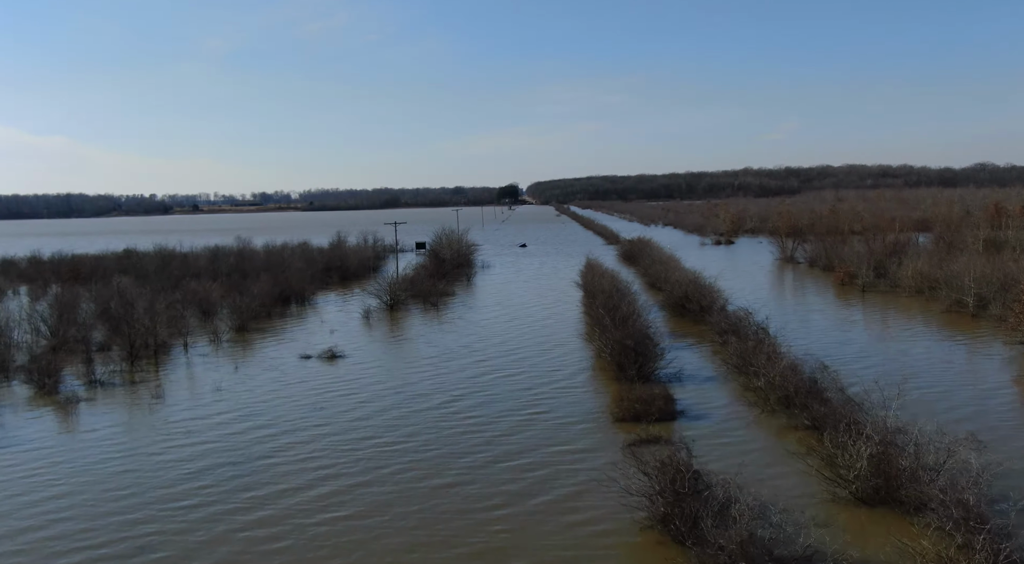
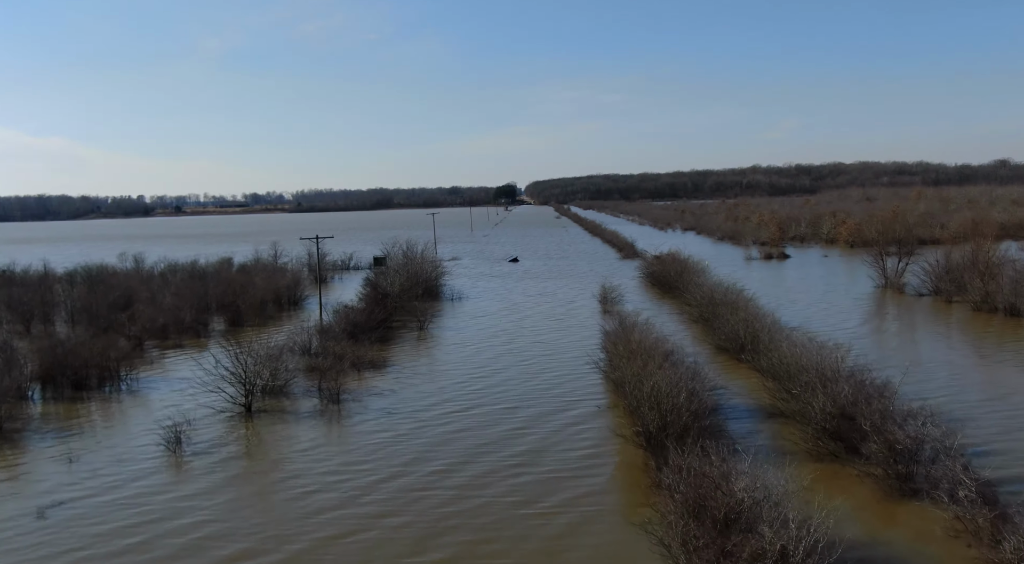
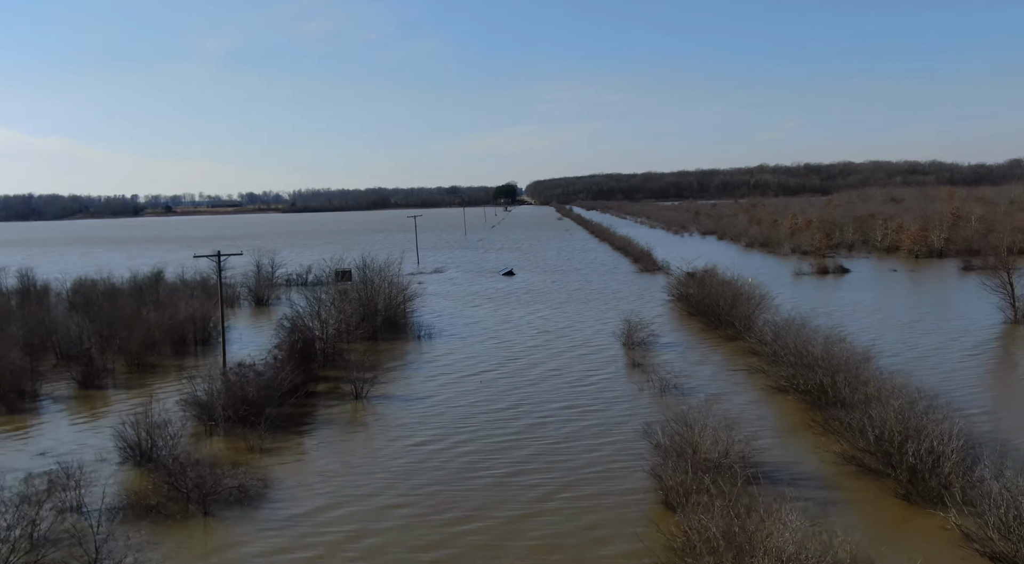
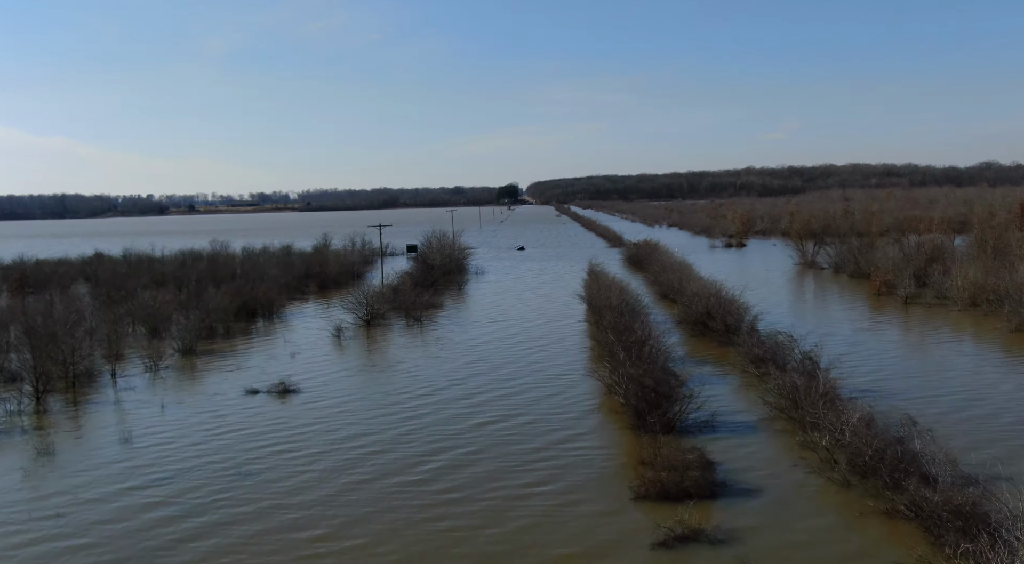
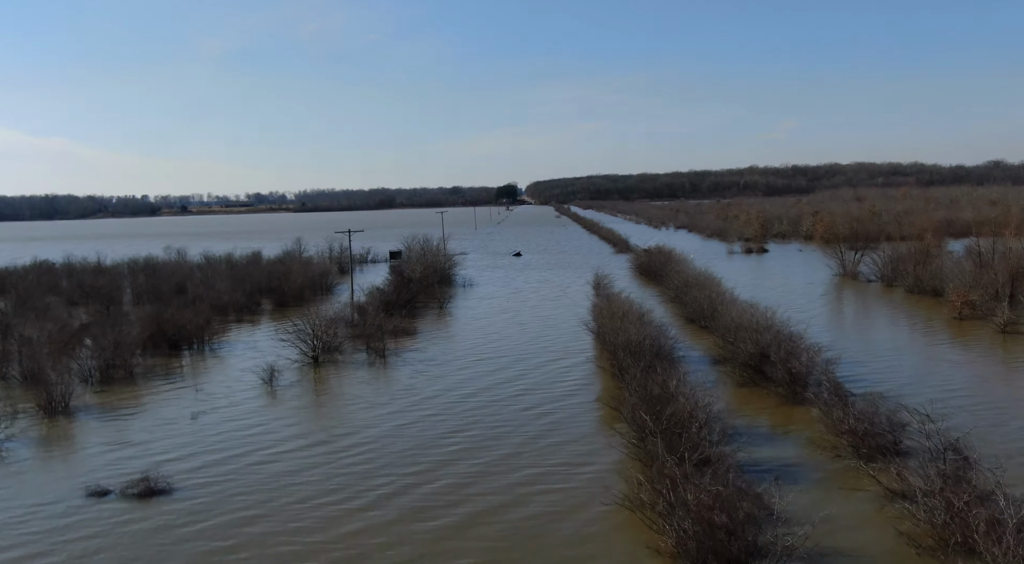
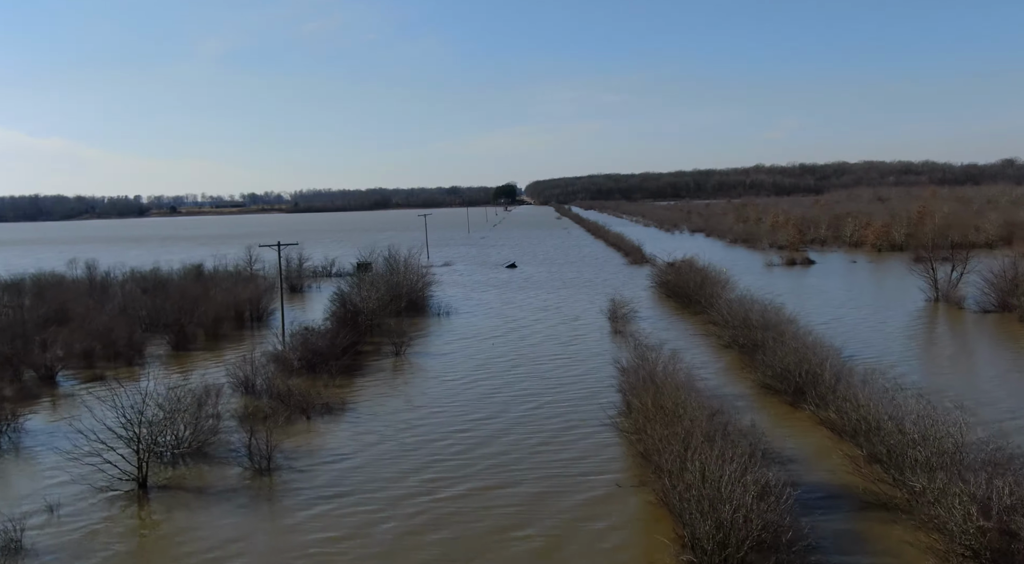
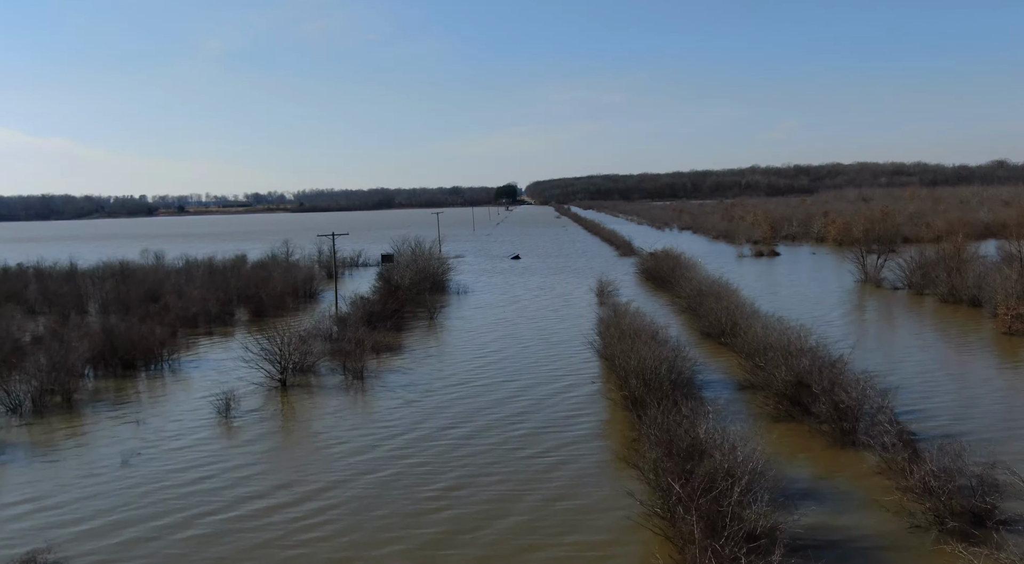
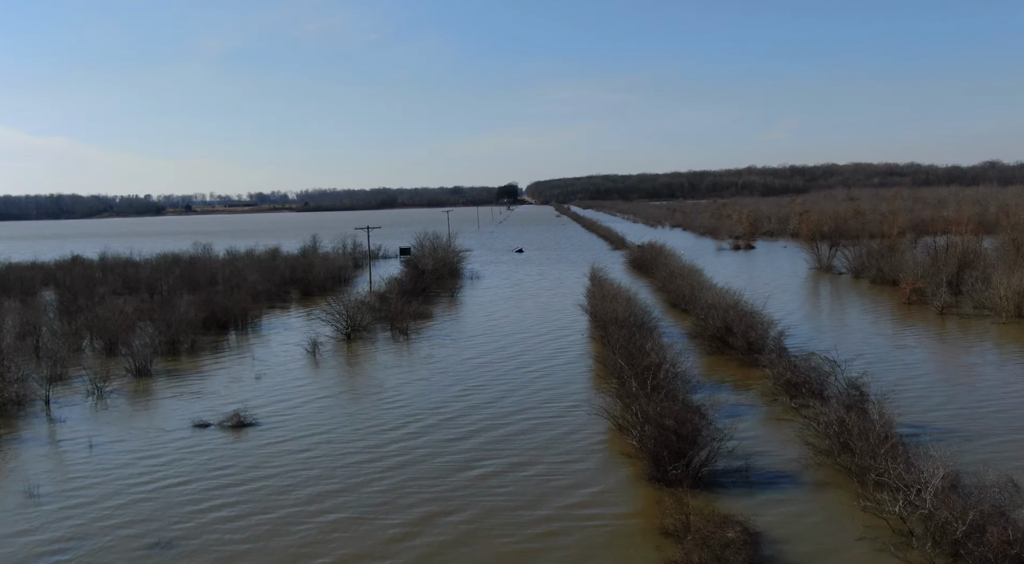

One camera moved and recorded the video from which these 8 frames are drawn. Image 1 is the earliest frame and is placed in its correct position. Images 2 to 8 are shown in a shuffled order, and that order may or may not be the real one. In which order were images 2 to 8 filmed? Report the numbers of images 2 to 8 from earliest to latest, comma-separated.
4, 8, 5, 7, 2, 6, 3
